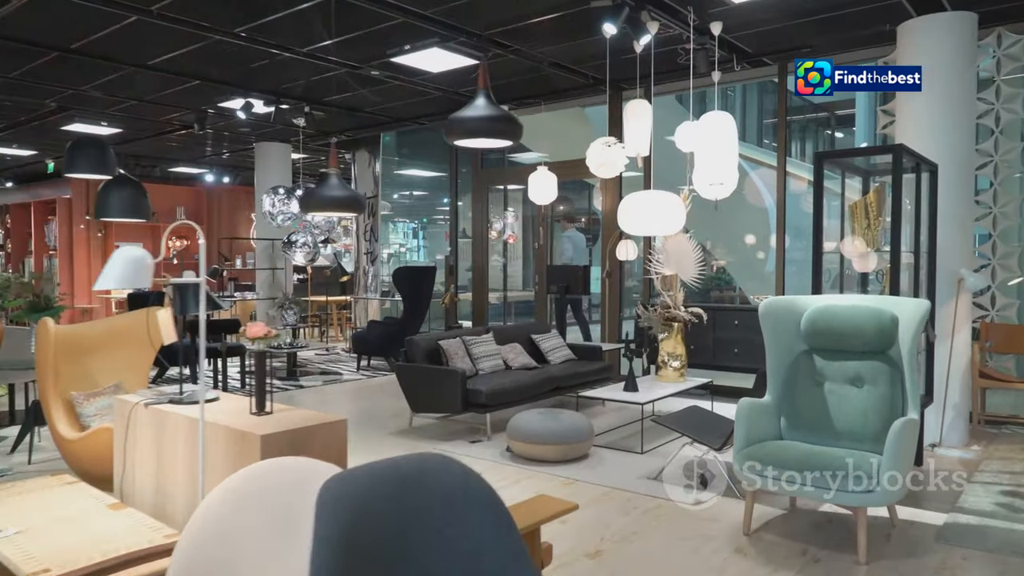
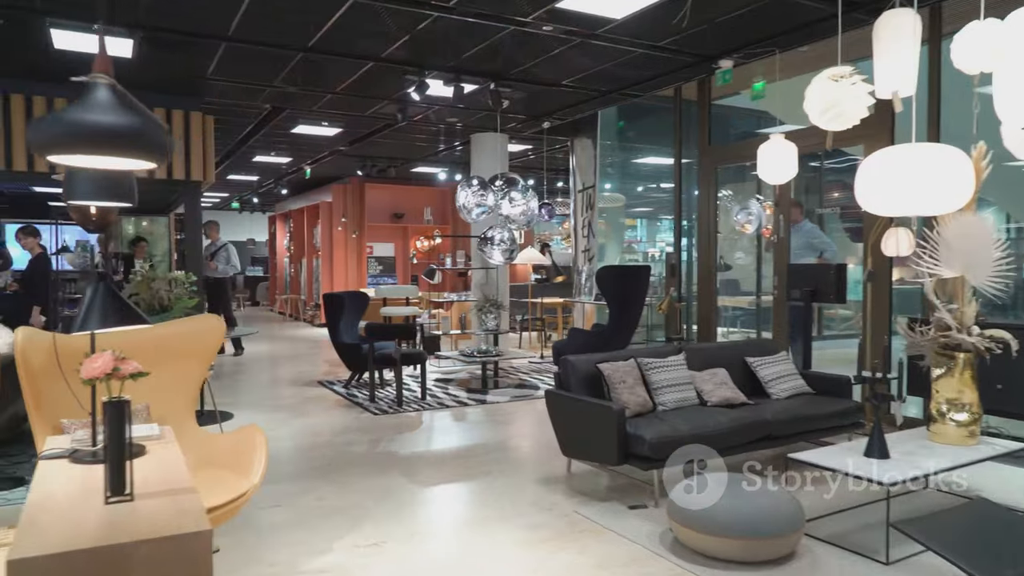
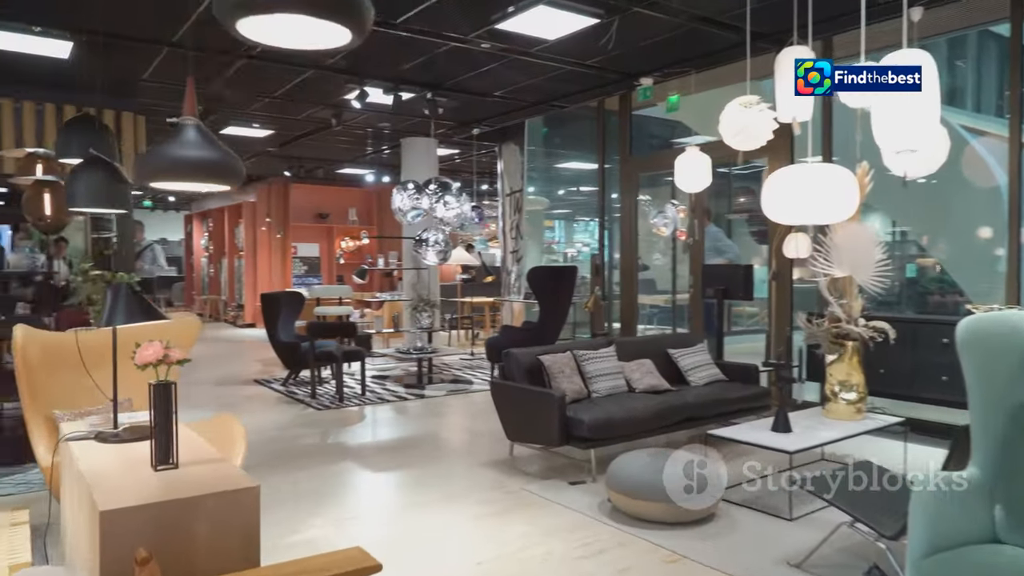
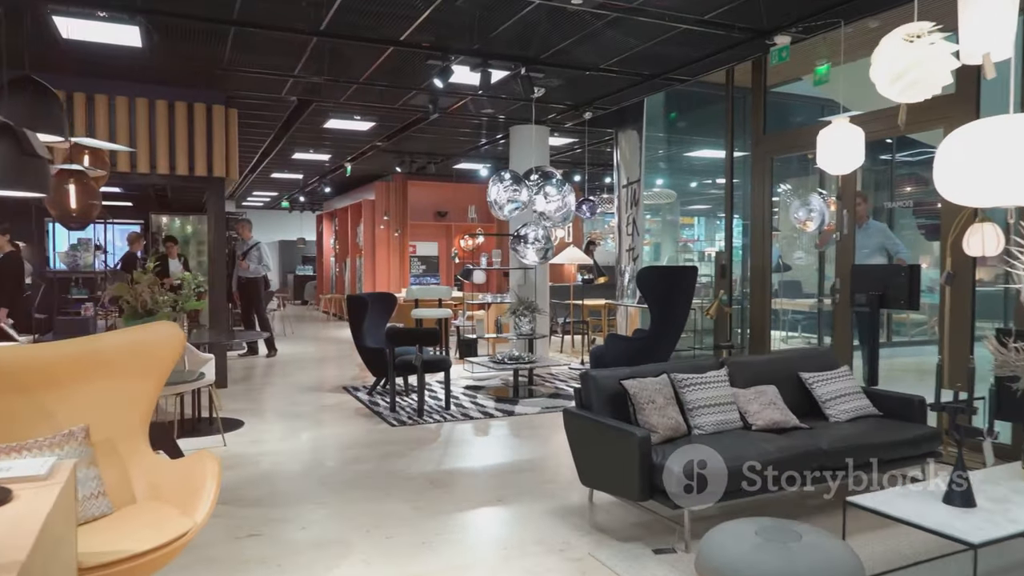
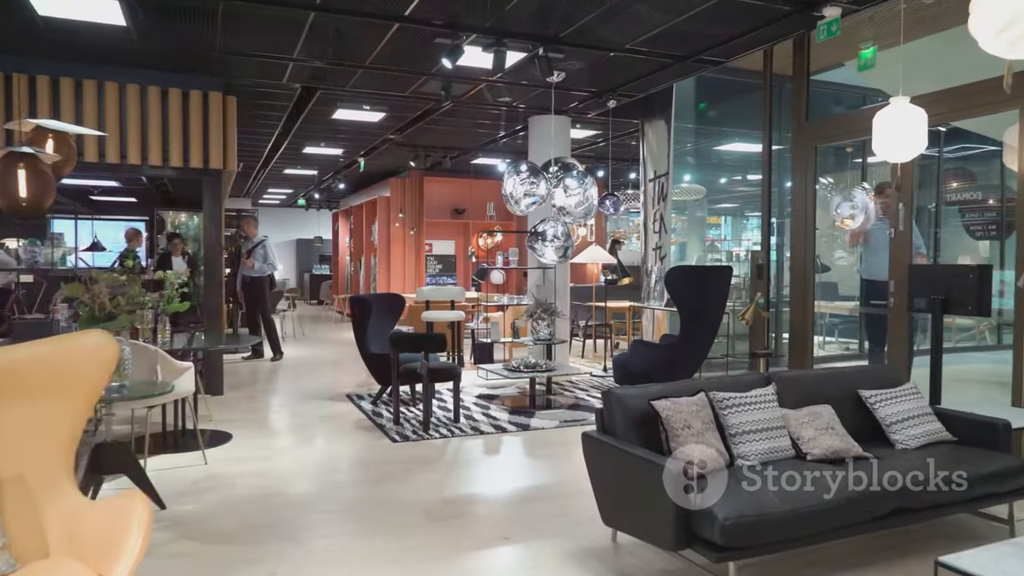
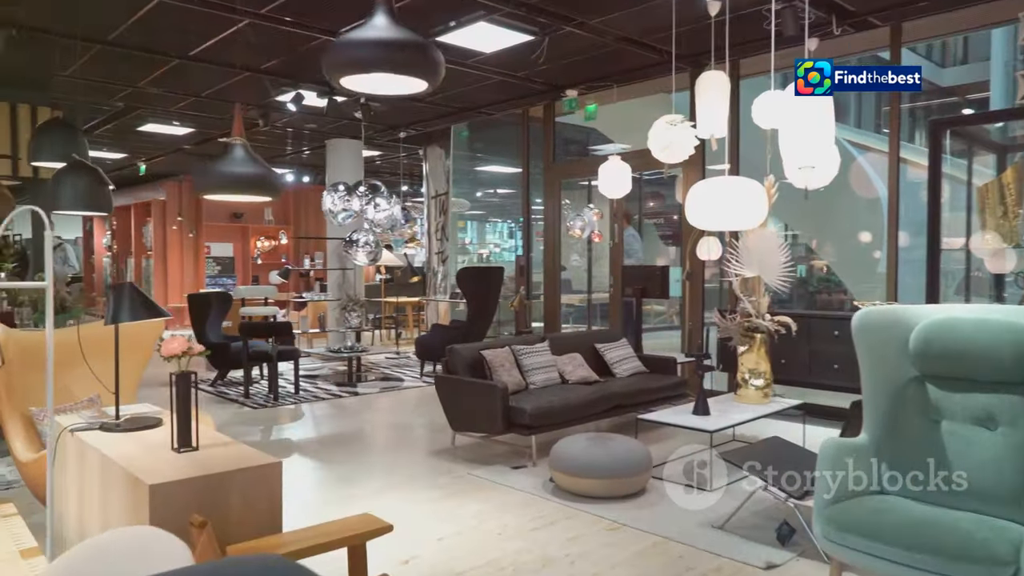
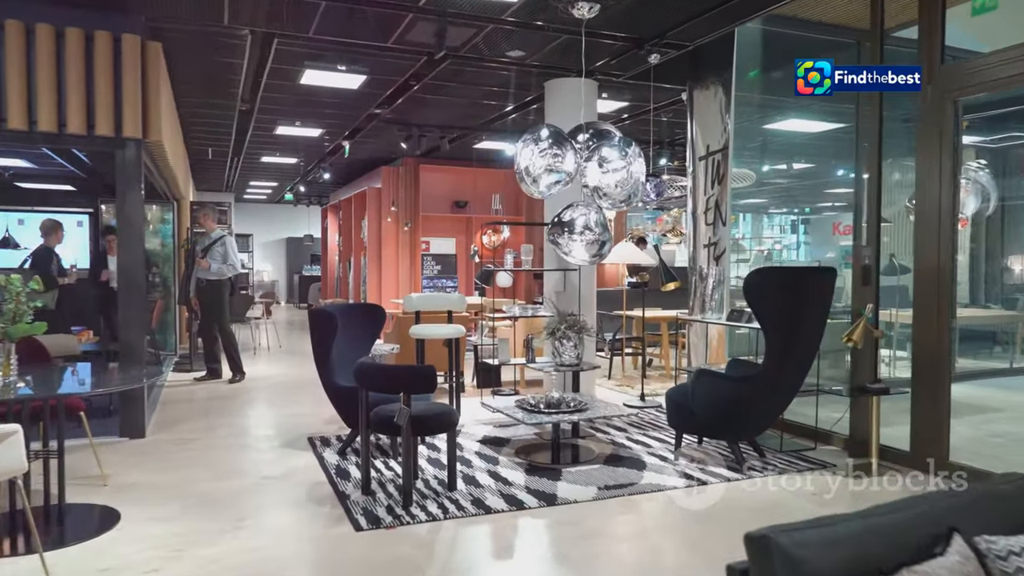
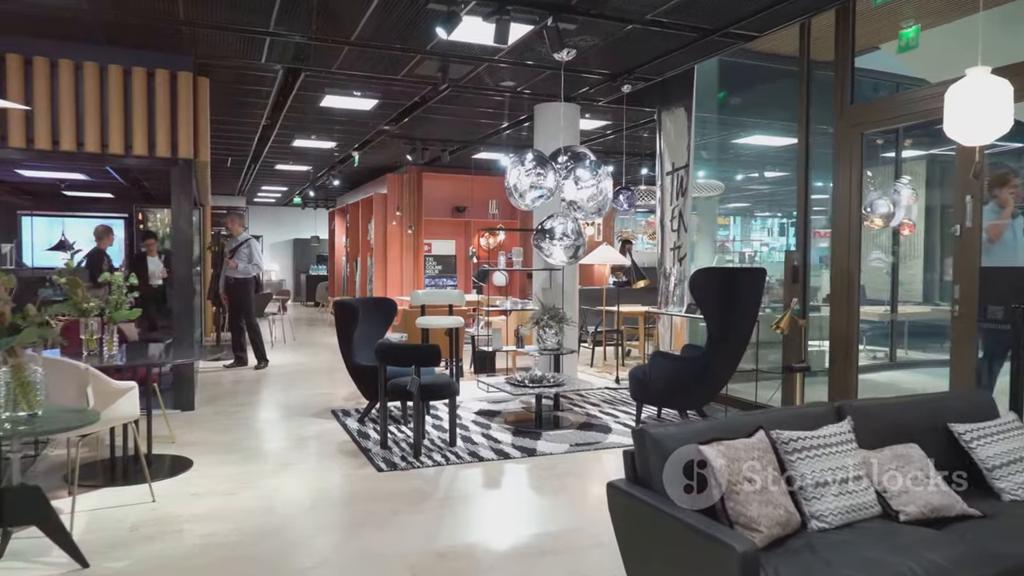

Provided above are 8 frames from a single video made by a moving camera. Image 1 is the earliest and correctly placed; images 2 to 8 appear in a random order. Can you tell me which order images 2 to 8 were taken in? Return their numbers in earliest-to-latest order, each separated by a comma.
6, 3, 2, 4, 5, 8, 7
